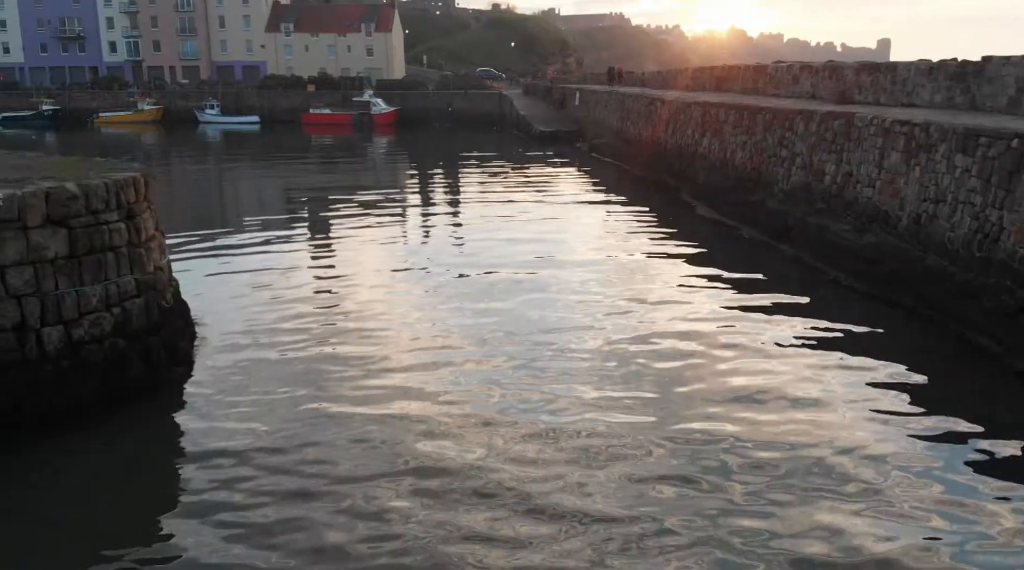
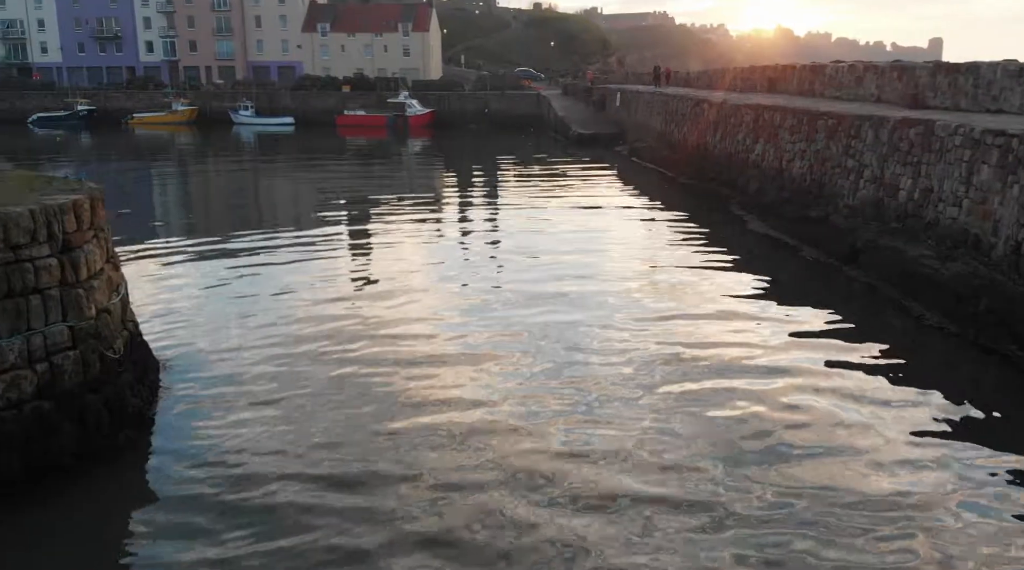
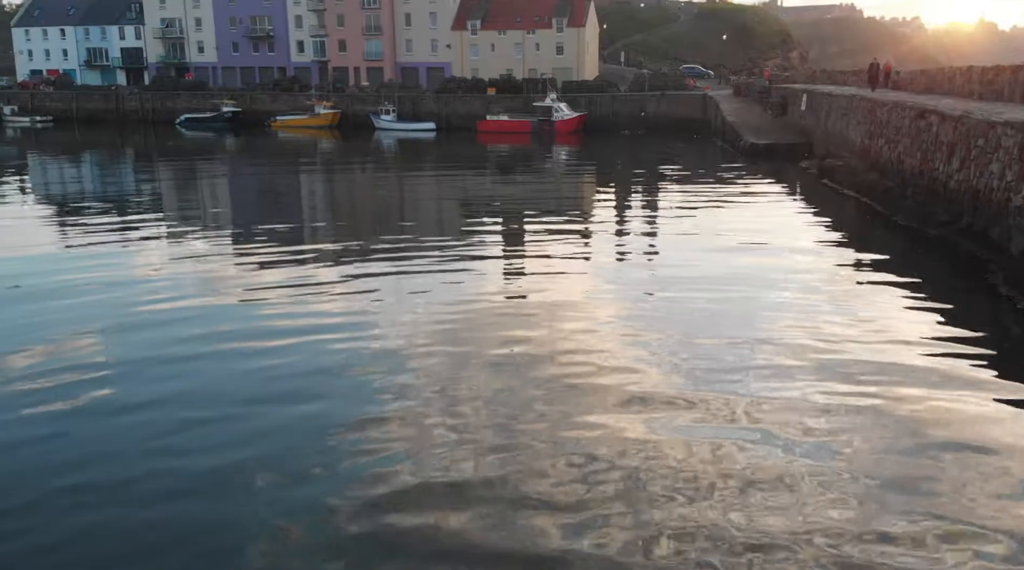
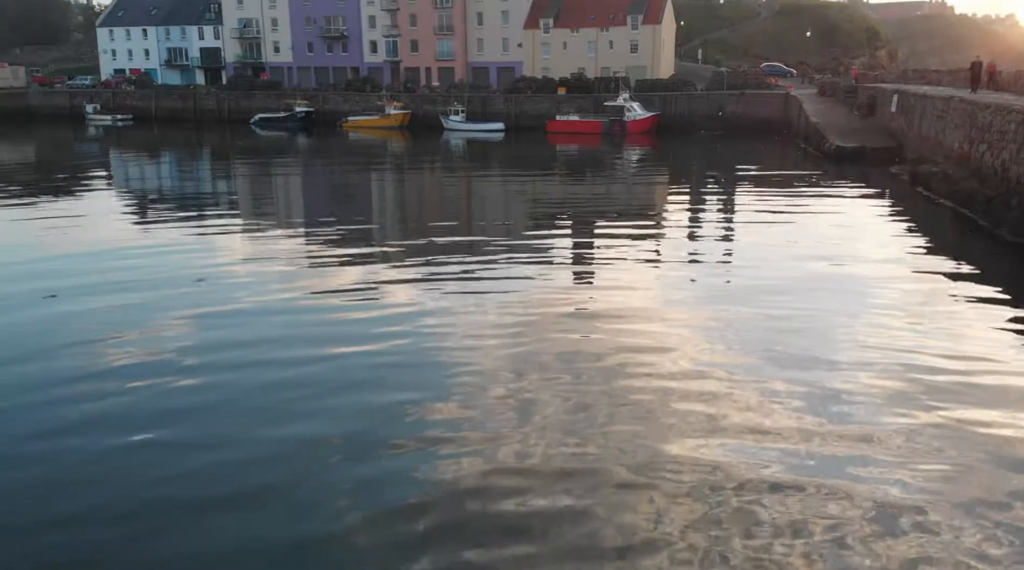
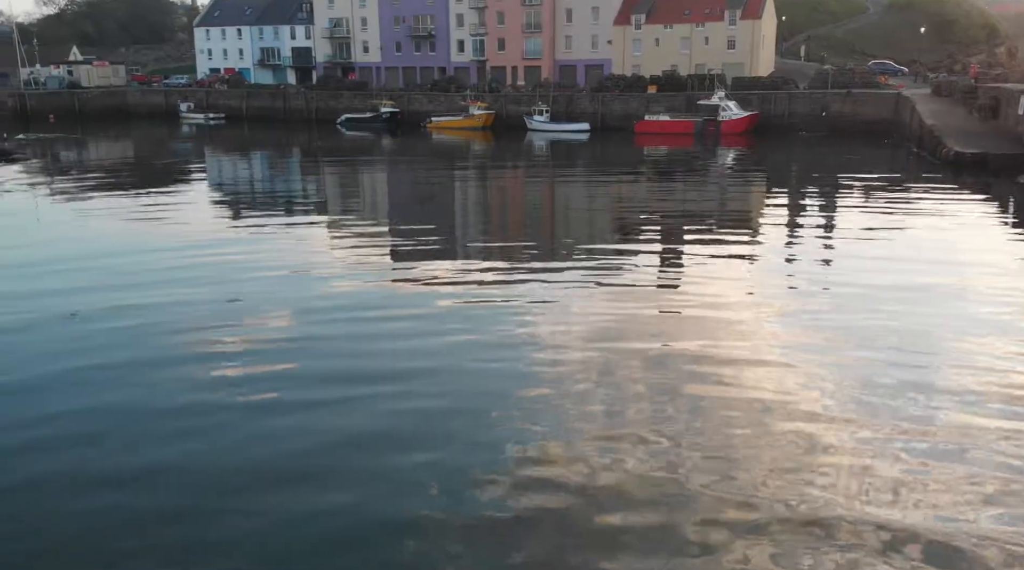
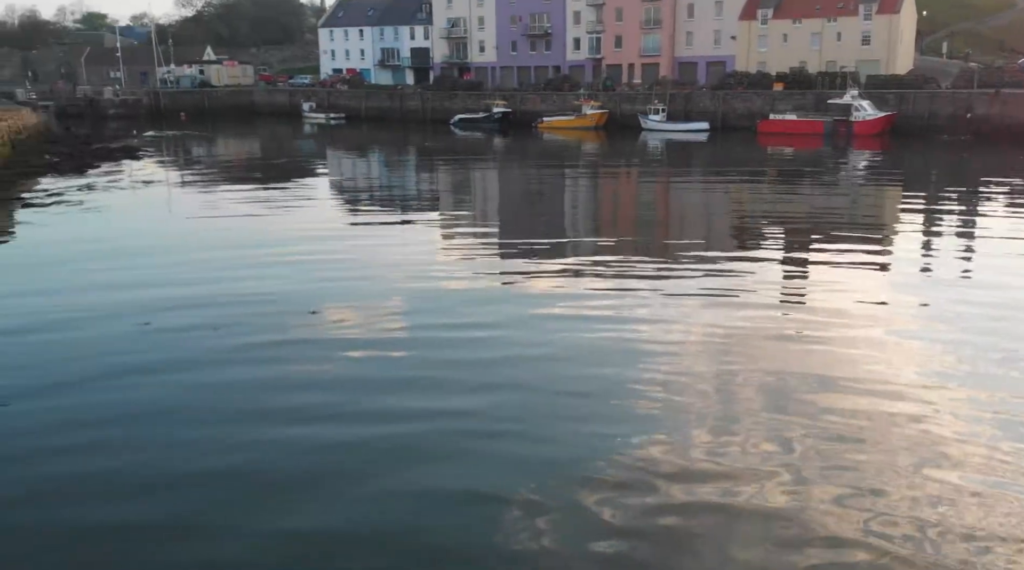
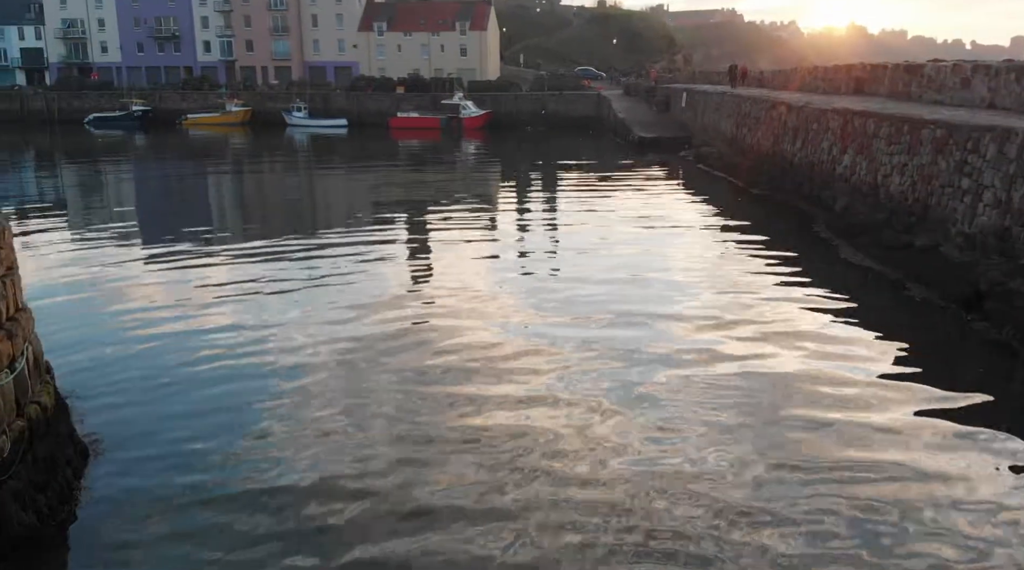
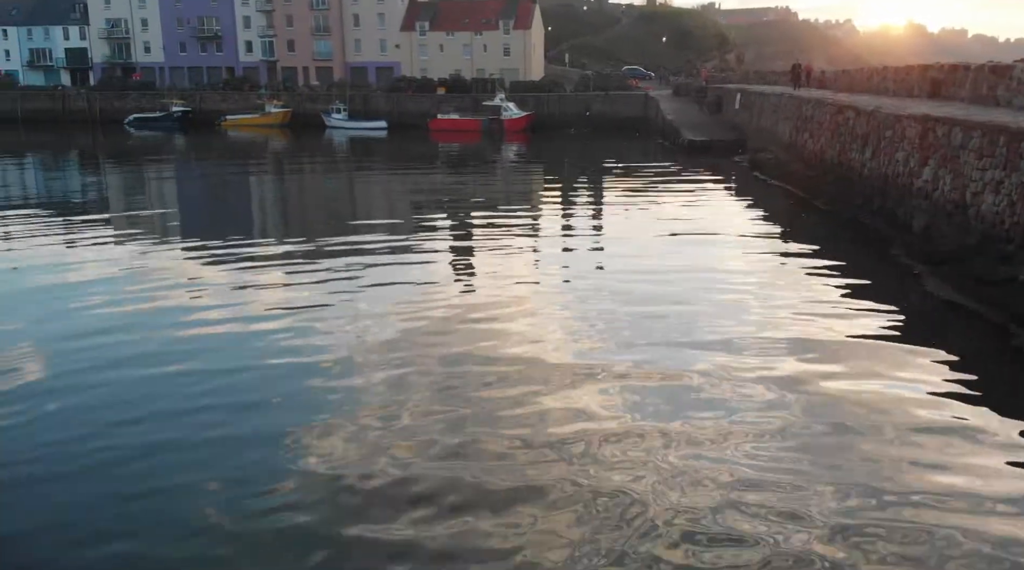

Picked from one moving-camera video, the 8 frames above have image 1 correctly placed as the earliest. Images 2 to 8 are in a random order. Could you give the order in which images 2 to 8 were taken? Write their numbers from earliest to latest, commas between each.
2, 7, 8, 3, 4, 5, 6
